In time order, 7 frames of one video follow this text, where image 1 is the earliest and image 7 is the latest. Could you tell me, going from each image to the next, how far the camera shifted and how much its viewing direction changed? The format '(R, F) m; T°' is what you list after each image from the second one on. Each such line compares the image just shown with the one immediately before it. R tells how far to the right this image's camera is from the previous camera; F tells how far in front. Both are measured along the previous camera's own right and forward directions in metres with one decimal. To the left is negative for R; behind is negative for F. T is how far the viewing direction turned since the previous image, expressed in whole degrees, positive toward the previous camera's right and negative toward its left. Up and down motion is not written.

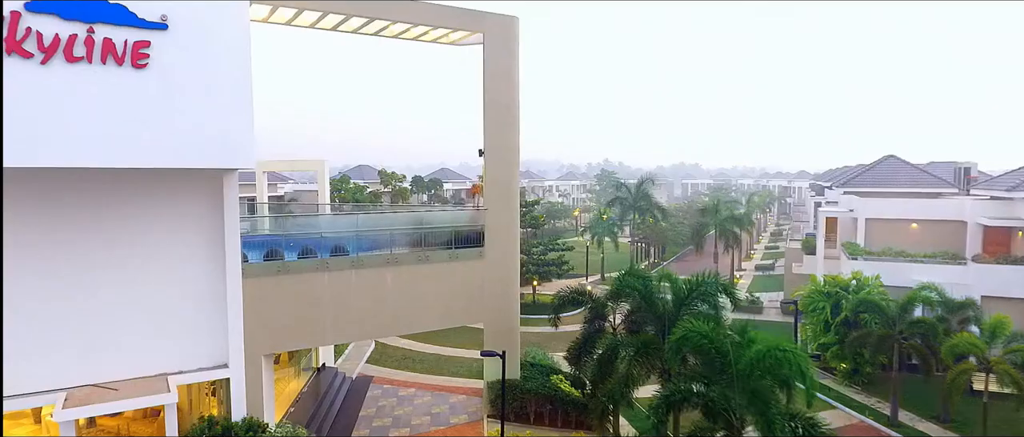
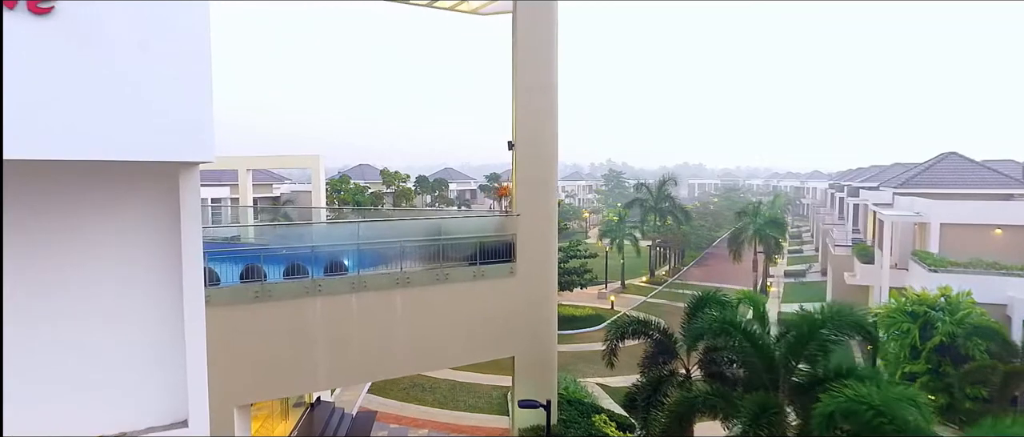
(-0.4, +1.3) m; 0°
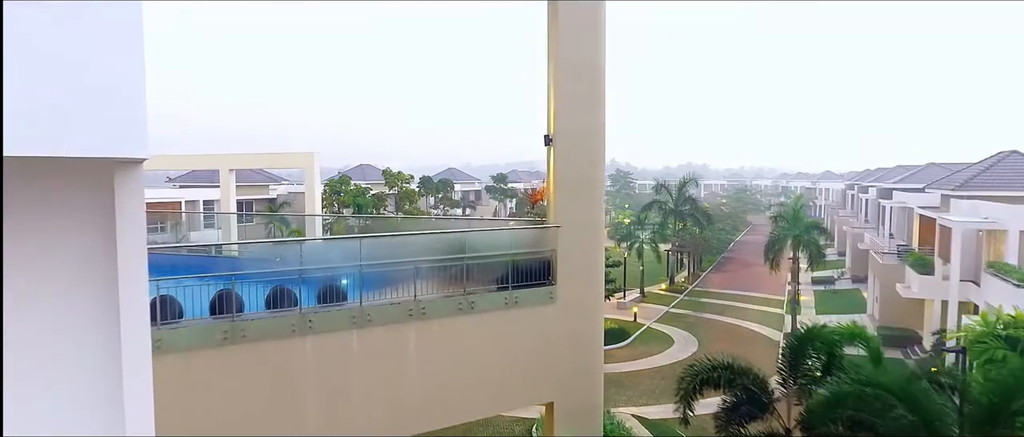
(-0.3, +1.0) m; 0°
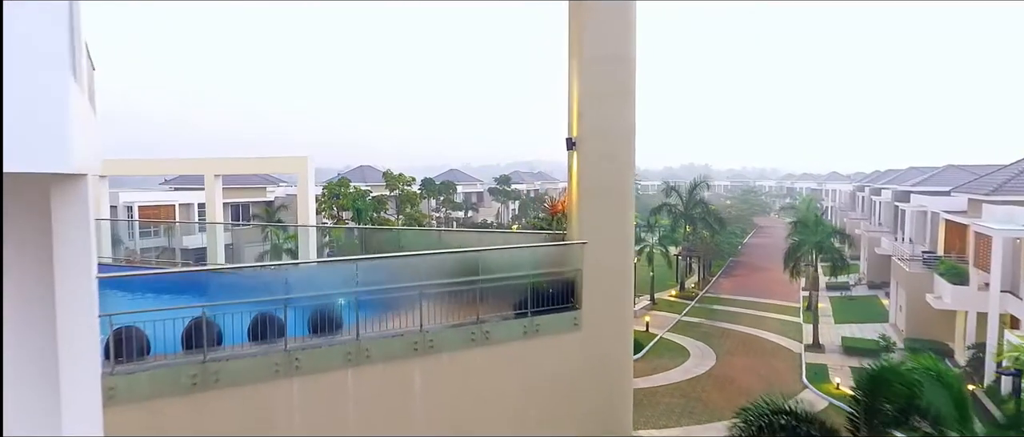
(-0.1, +0.5) m; 0°
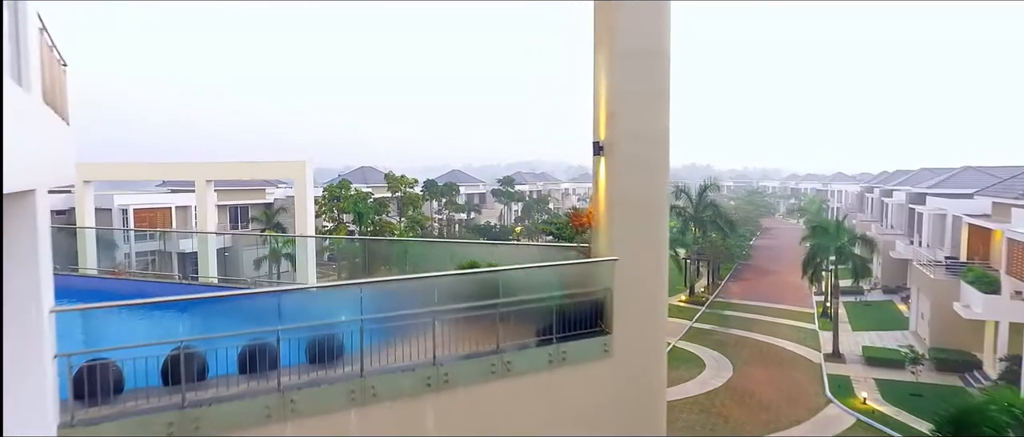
(-0.1, +0.4) m; 0°
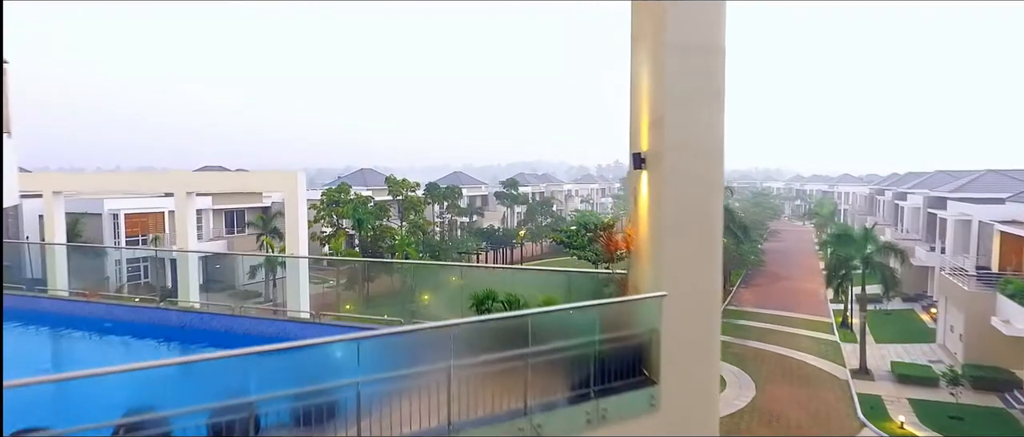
(-0.1, +0.5) m; 0°
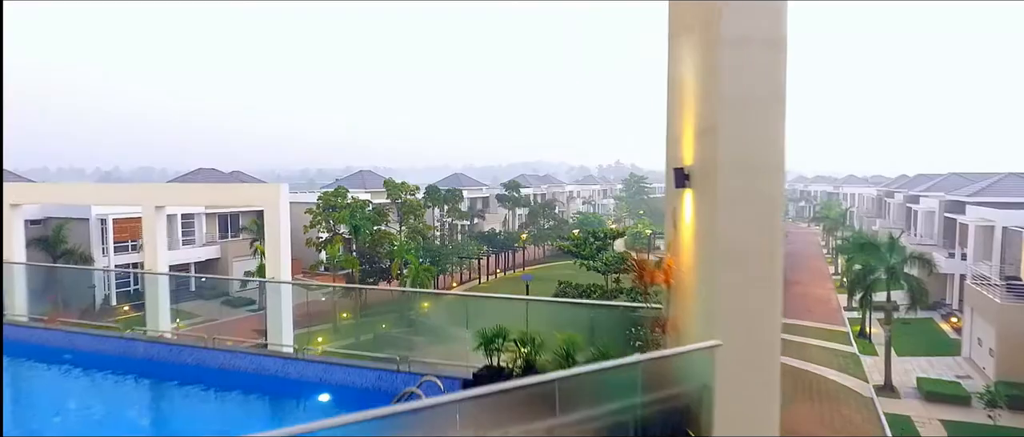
(-0.1, +0.5) m; 0°
